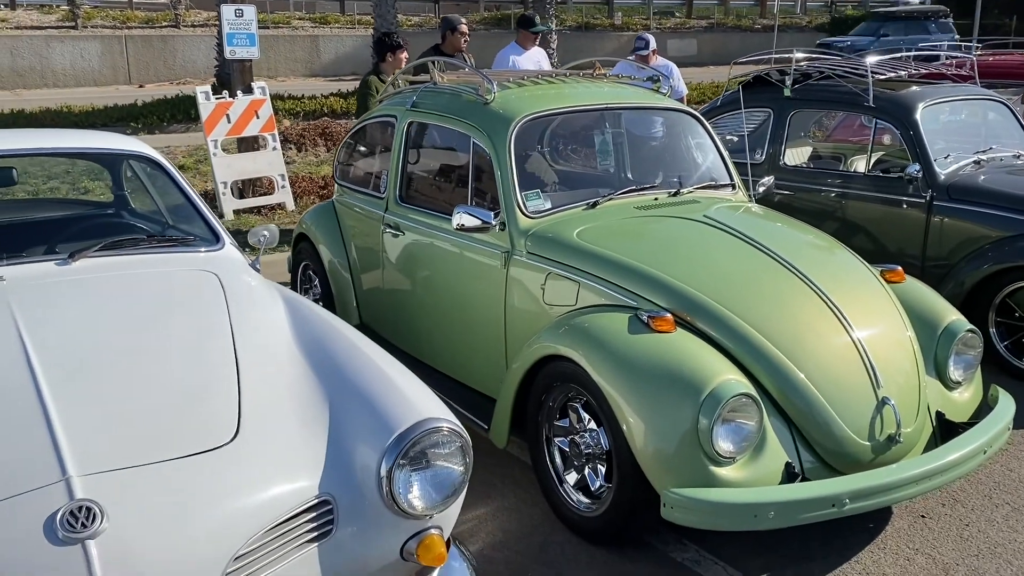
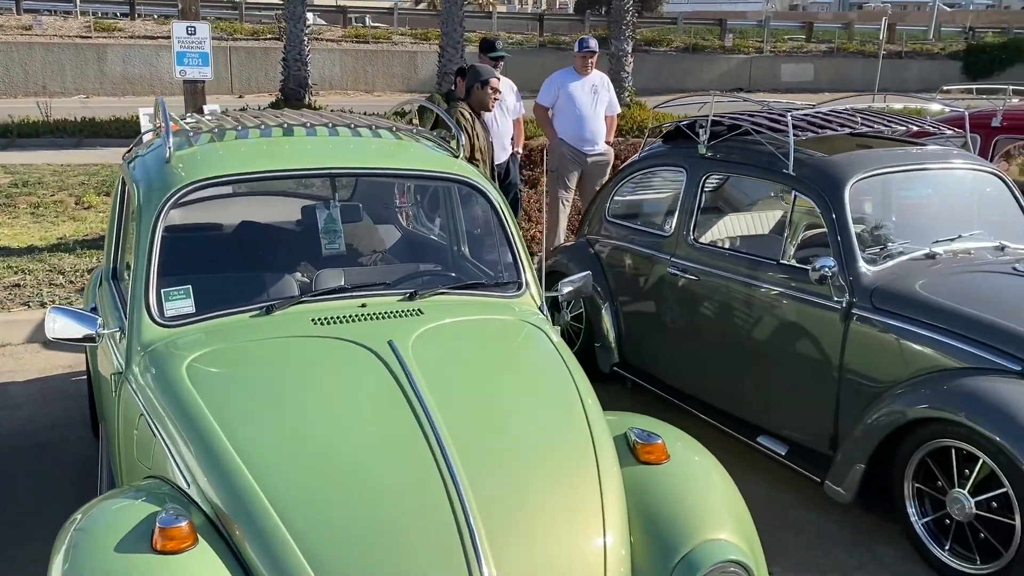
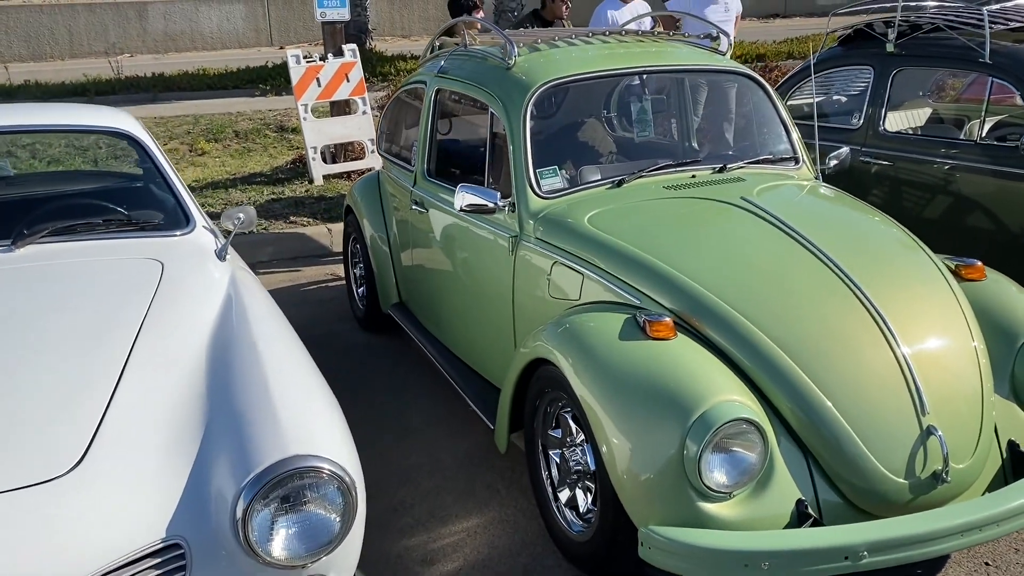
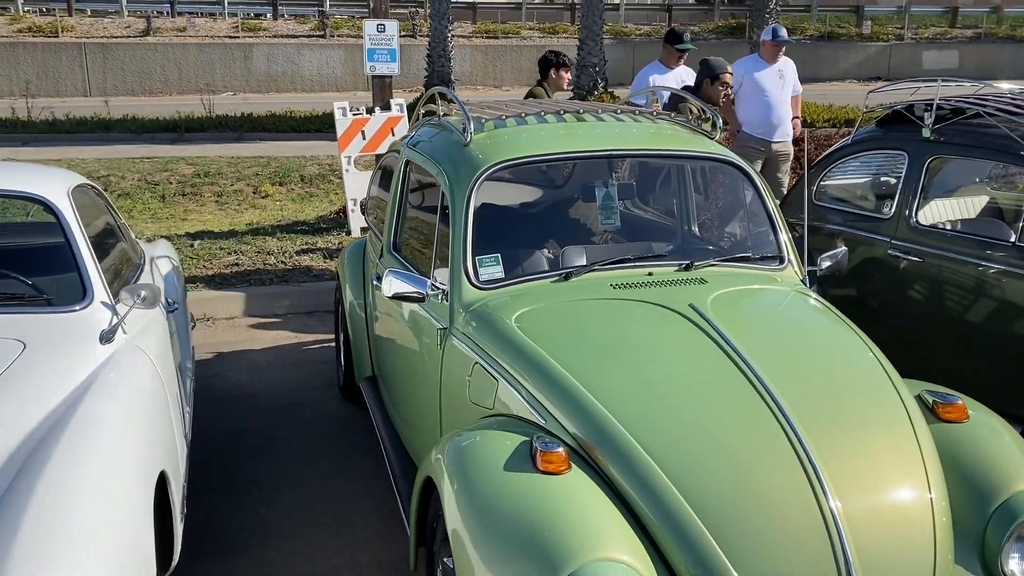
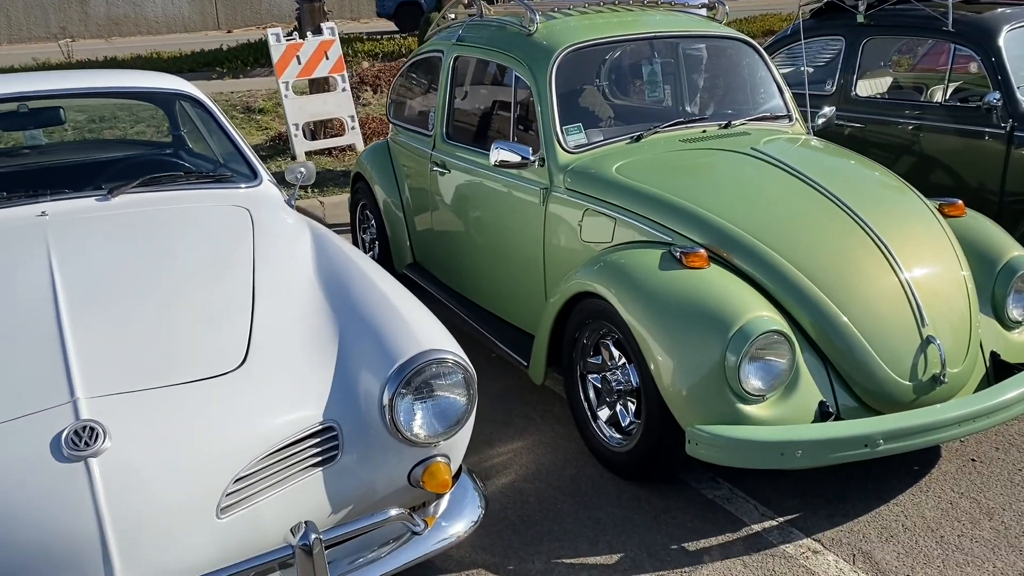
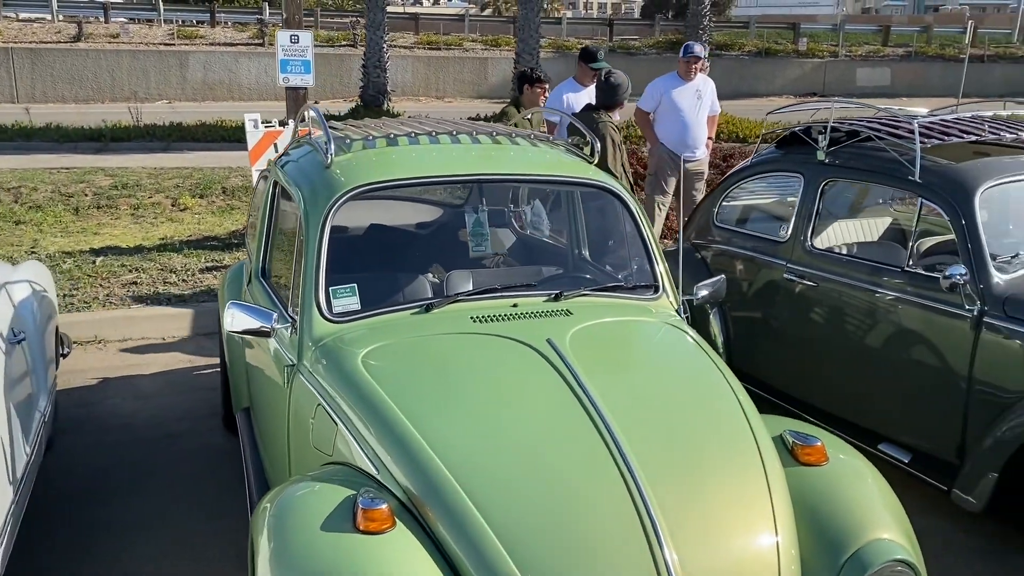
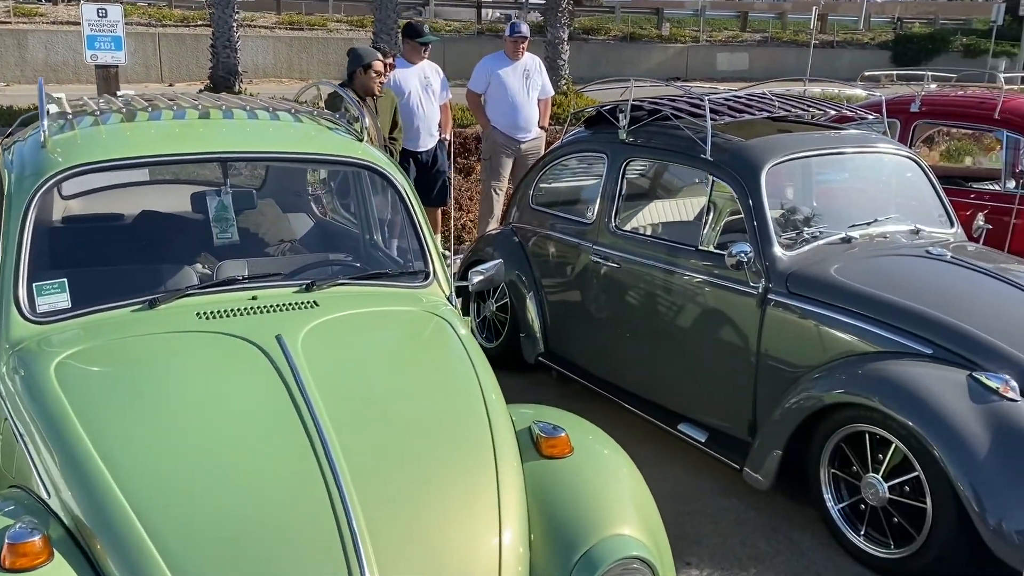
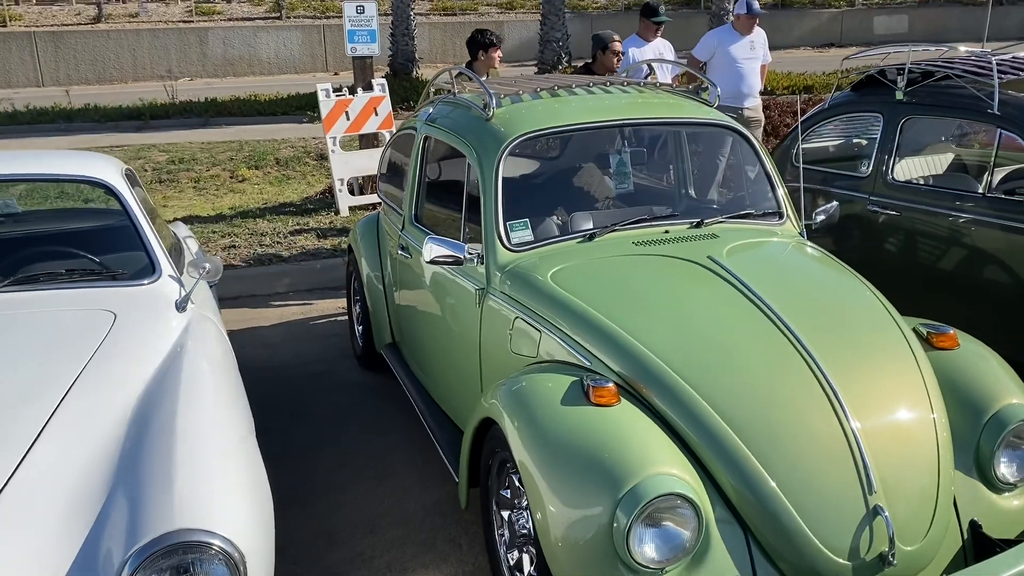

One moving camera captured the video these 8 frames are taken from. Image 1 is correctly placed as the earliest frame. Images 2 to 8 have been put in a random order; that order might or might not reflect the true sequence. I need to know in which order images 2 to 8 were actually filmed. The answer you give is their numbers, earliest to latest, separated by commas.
5, 3, 8, 4, 6, 2, 7
